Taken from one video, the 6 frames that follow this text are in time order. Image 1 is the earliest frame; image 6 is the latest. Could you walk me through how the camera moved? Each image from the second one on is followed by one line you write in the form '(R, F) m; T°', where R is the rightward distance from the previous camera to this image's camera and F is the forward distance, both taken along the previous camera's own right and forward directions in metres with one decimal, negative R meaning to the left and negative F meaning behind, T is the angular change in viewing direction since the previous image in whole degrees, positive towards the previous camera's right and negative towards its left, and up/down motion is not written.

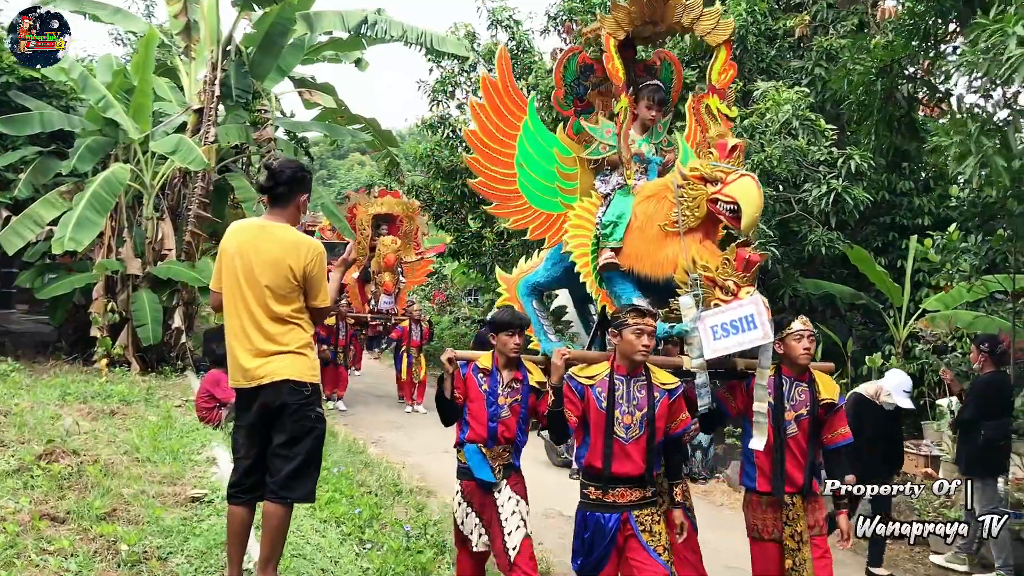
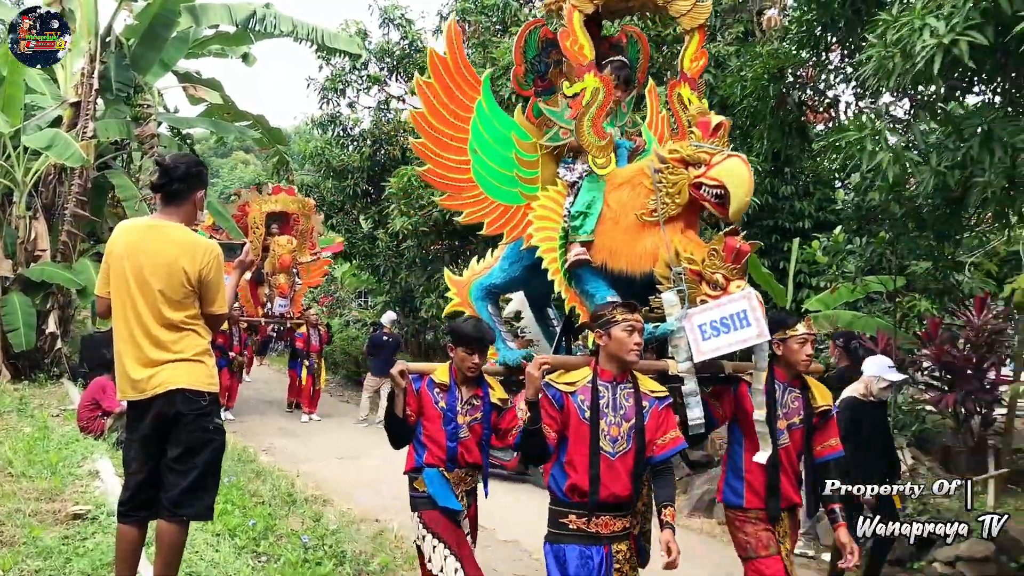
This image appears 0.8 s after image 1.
(-0.1, +0.1) m; +6°
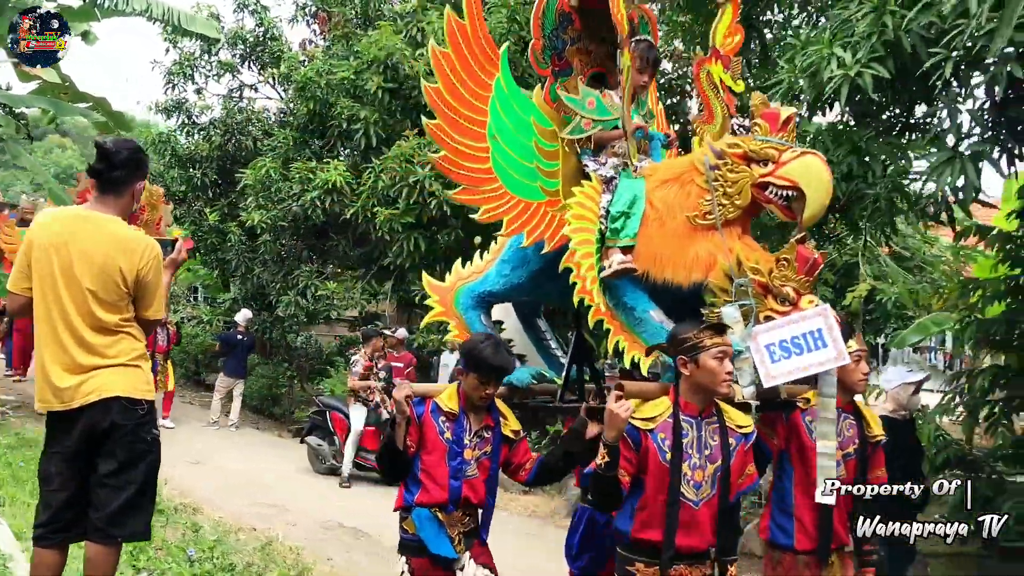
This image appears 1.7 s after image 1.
(-0.3, +0.1) m; +10°
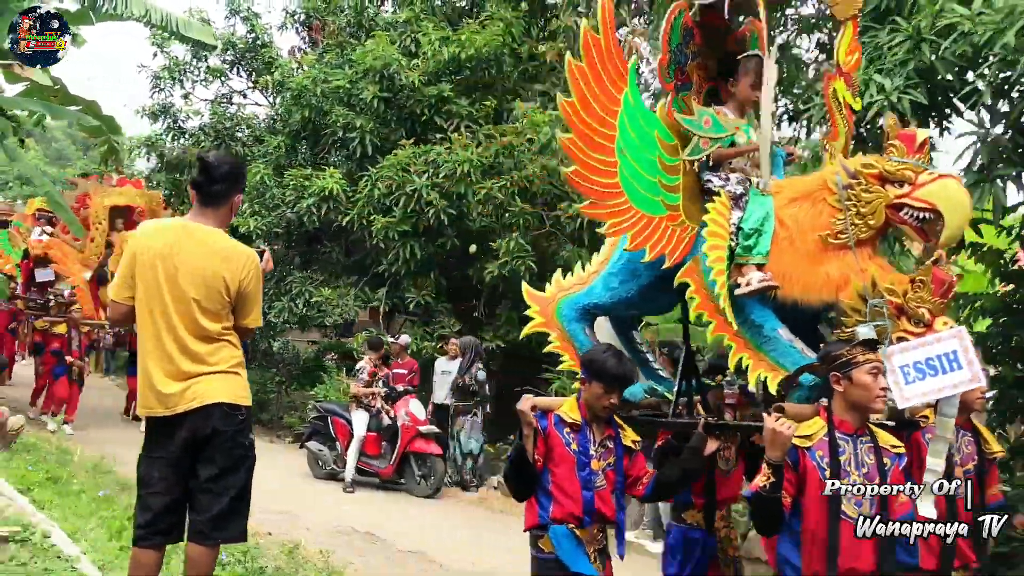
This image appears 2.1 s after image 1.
(-0.3, -0.1) m; +2°
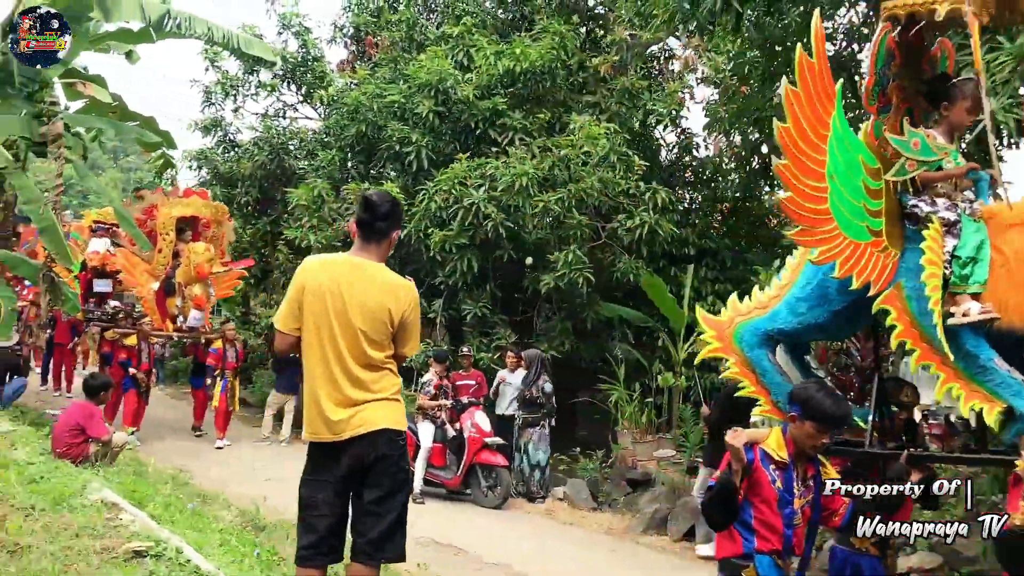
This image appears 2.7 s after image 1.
(-0.3, -0.1) m; -1°
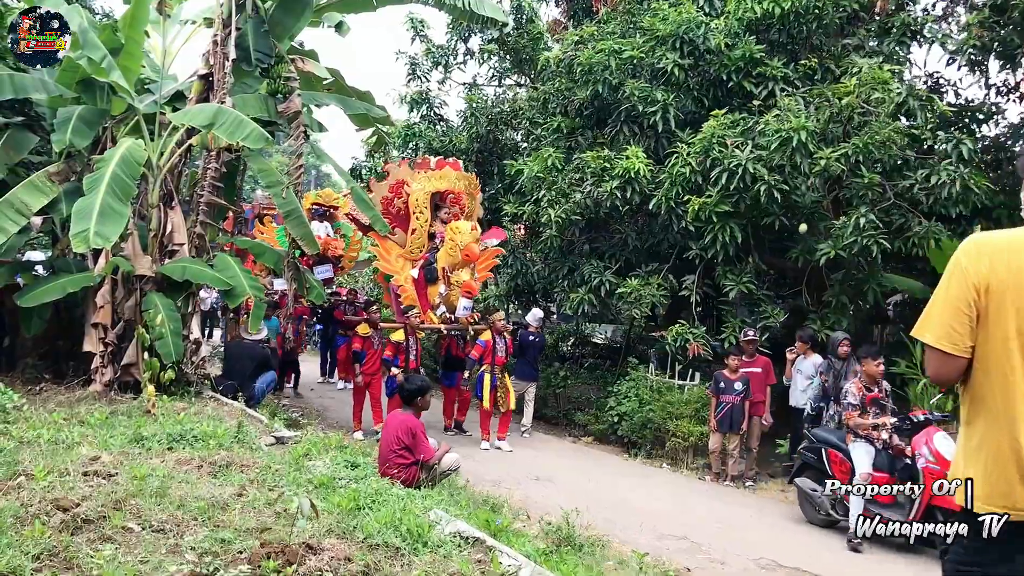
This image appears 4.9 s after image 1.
(-1.0, +0.8) m; -8°
